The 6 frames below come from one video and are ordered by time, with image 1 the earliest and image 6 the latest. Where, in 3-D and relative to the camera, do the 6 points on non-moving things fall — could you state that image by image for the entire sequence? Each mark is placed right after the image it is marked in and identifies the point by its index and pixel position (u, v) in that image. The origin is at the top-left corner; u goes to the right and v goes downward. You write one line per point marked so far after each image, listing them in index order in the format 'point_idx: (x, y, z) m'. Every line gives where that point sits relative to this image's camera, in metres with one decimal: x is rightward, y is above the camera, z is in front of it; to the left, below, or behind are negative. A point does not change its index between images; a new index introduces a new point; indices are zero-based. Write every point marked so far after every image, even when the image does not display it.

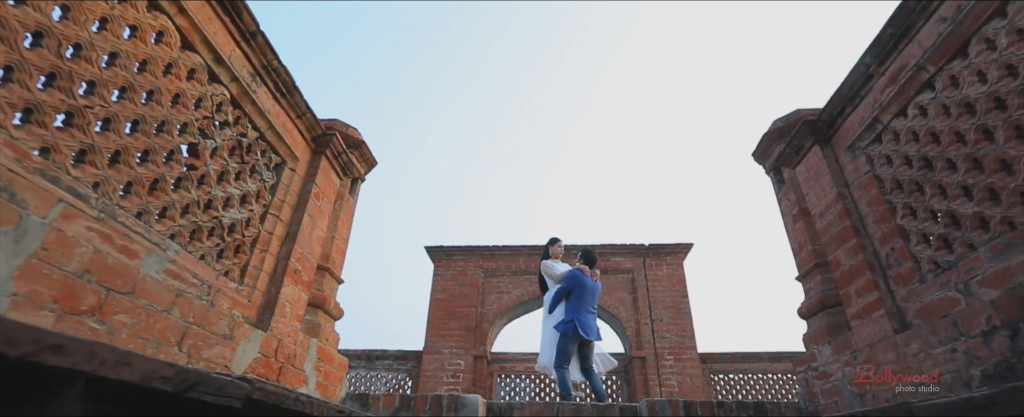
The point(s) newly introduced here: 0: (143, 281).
0: (-1.8, -0.4, +2.3) m
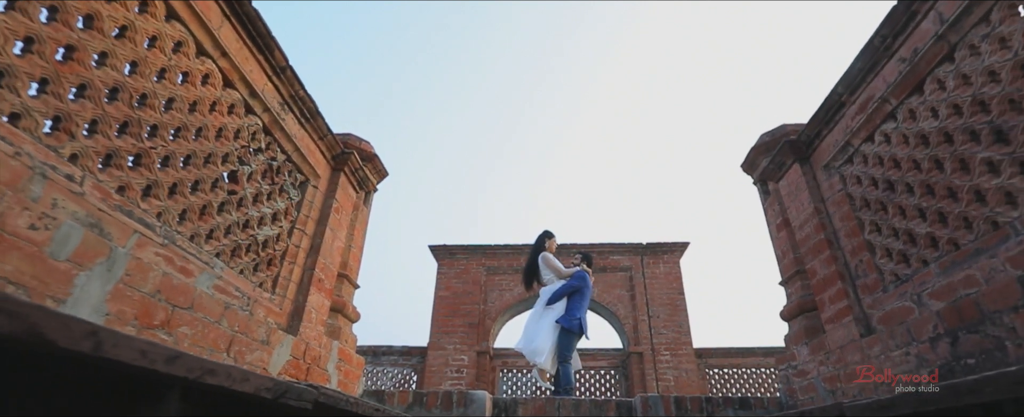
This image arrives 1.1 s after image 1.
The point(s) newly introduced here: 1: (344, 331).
0: (-1.7, -0.5, +2.7) m
1: (-1.5, -1.1, +4.3) m
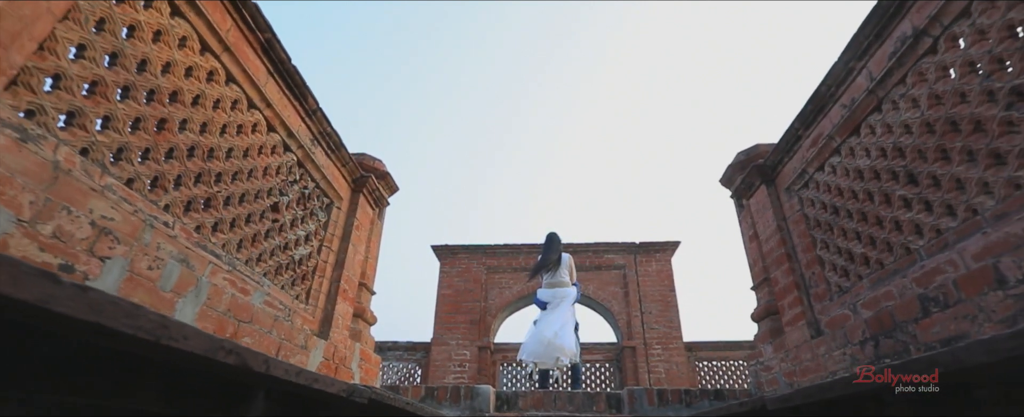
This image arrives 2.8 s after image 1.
0: (-1.7, -0.7, +3.2) m
1: (-1.5, -1.3, +4.9) m
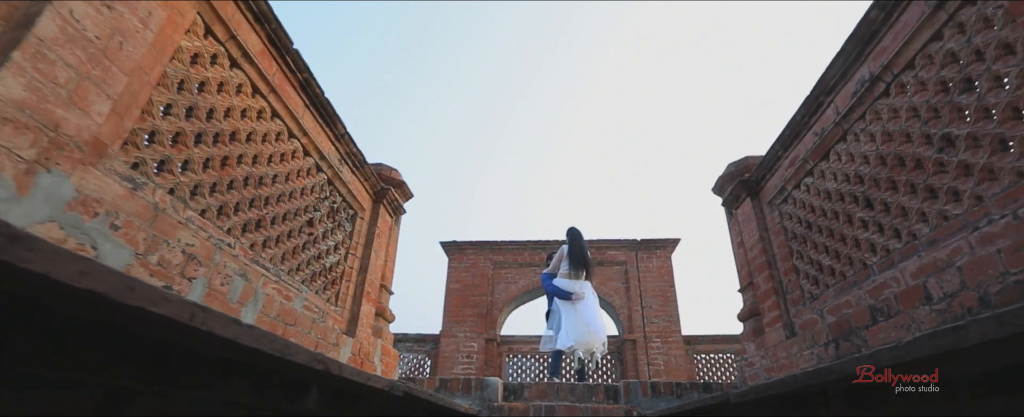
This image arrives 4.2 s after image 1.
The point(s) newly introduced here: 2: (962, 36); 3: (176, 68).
0: (-1.7, -0.8, +3.7) m
1: (-1.4, -1.4, +5.4) m
2: (+2.5, +1.0, +2.7) m
3: (-1.9, +0.8, +2.7) m
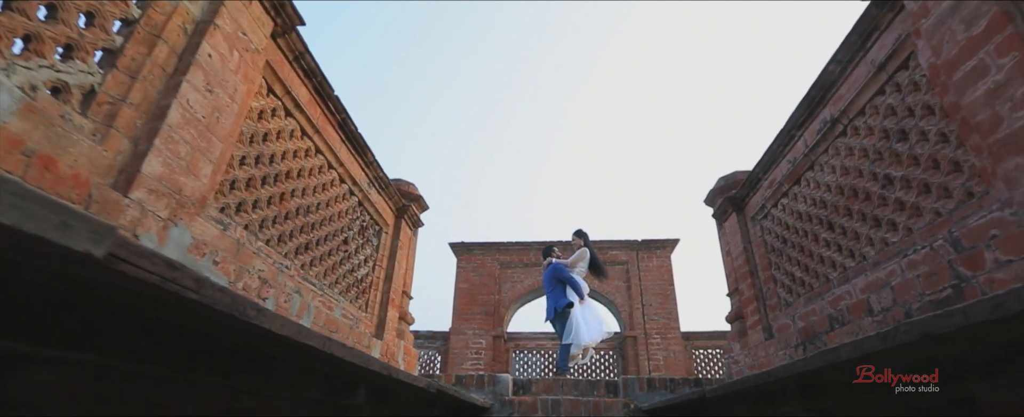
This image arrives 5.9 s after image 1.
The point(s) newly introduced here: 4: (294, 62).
0: (-1.6, -1.0, +4.3) m
1: (-1.3, -1.6, +6.0) m
2: (+2.6, +0.8, +3.2) m
3: (-1.8, +0.6, +3.3) m
4: (-1.7, +1.1, +3.6) m
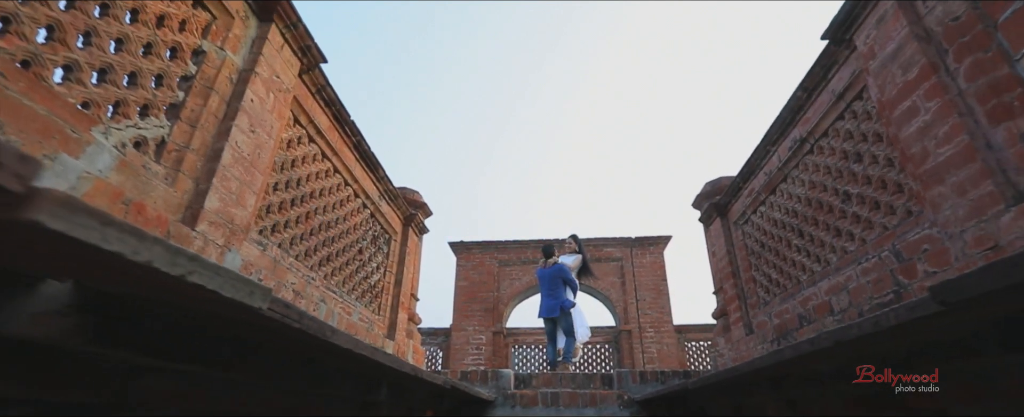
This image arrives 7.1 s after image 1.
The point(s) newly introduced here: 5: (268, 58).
0: (-1.5, -1.2, +4.8) m
1: (-1.3, -1.7, +6.5) m
2: (+2.6, +0.7, +3.7) m
3: (-1.8, +0.4, +3.7) m
4: (-1.6, +1.0, +4.0) m
5: (-1.7, +1.0, +3.3) m
